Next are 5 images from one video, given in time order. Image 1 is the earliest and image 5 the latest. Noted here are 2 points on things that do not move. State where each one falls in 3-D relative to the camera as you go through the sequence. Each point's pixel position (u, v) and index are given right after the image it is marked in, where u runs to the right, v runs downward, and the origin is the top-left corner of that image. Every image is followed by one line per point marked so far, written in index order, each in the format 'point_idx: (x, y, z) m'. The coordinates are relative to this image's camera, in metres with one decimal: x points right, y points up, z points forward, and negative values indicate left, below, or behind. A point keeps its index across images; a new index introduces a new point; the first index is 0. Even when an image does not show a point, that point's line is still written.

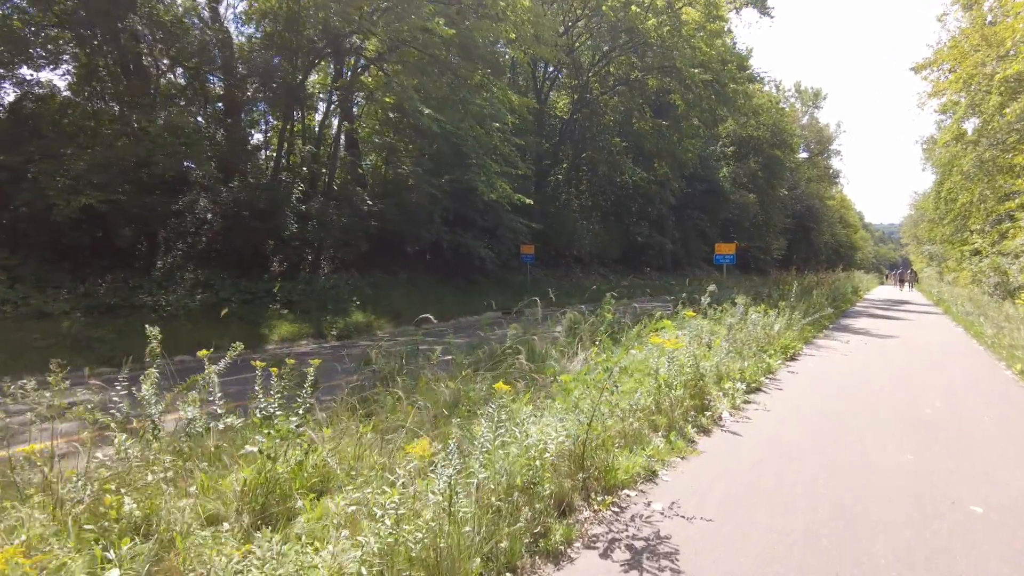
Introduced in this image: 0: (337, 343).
0: (-3.6, -1.1, +13.3) m
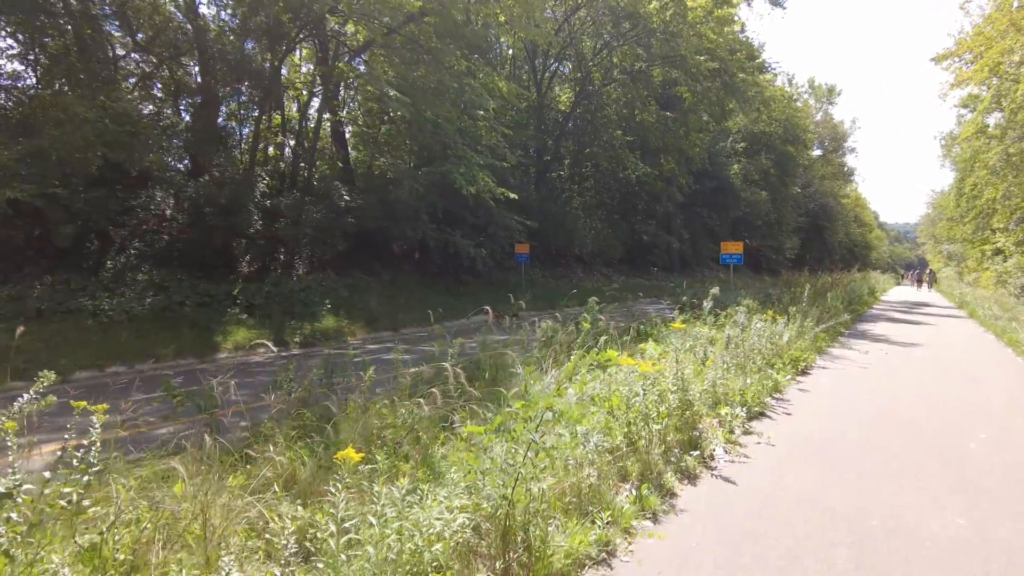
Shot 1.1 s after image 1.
0: (-4.0, -1.2, +12.1) m
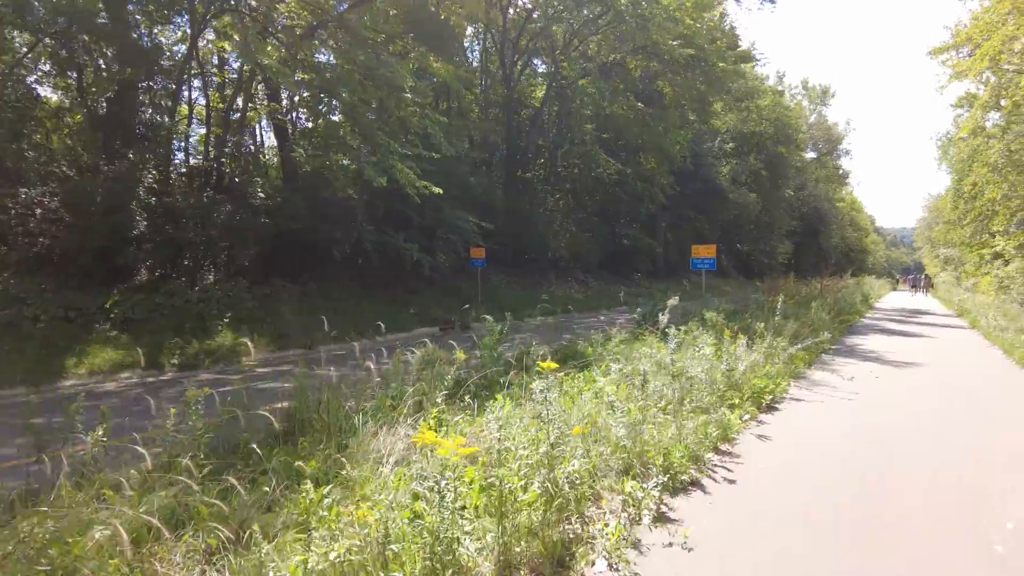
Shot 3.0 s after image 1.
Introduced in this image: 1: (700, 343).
0: (-5.3, -1.4, +10.1) m
1: (+2.5, -0.8, +8.7) m
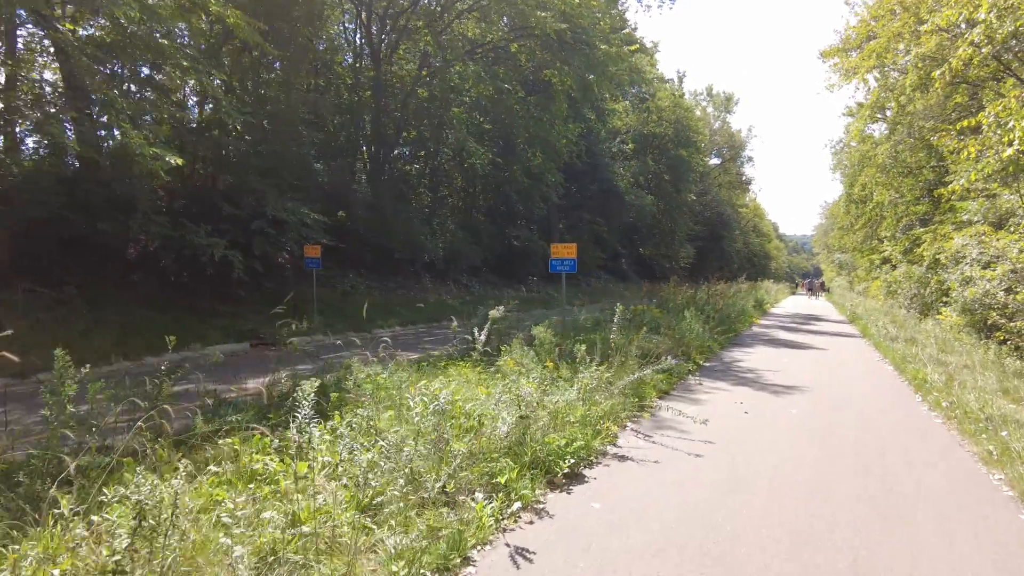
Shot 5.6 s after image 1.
0: (-8.0, -1.5, +6.5) m
1: (-0.2, -0.9, +6.1) m
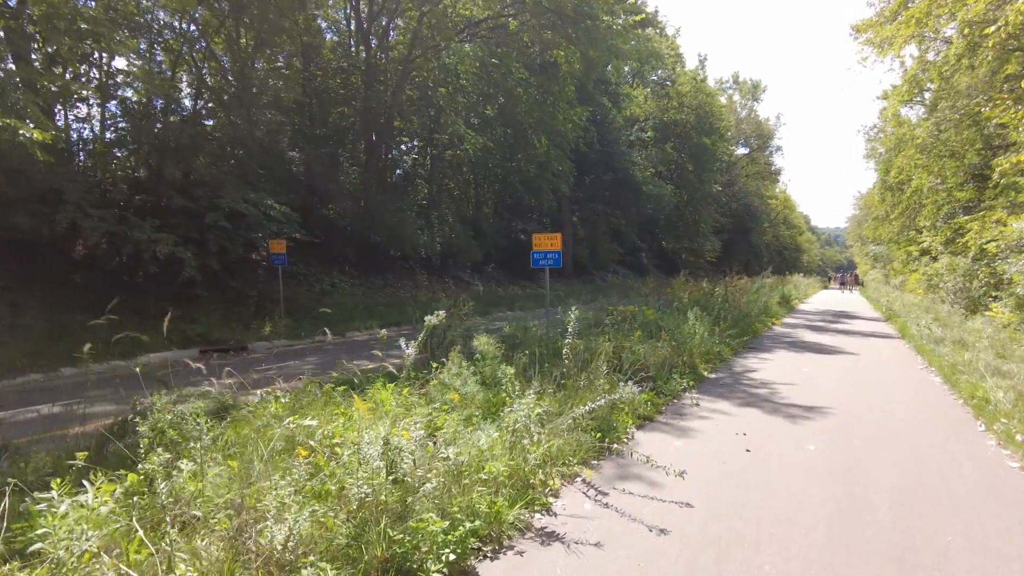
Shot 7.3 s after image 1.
0: (-8.7, -1.5, +5.1) m
1: (-0.9, -0.9, +4.4) m
